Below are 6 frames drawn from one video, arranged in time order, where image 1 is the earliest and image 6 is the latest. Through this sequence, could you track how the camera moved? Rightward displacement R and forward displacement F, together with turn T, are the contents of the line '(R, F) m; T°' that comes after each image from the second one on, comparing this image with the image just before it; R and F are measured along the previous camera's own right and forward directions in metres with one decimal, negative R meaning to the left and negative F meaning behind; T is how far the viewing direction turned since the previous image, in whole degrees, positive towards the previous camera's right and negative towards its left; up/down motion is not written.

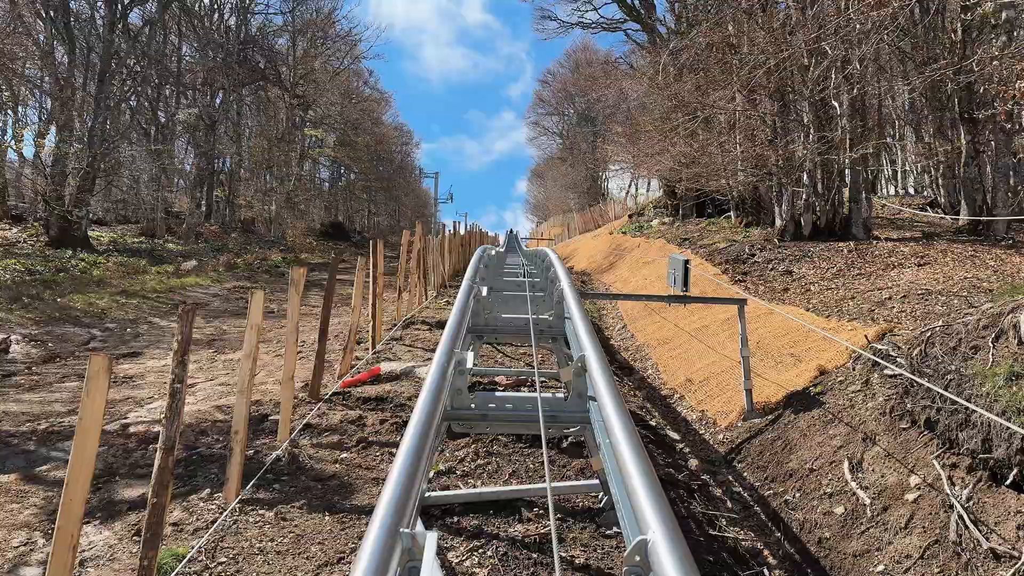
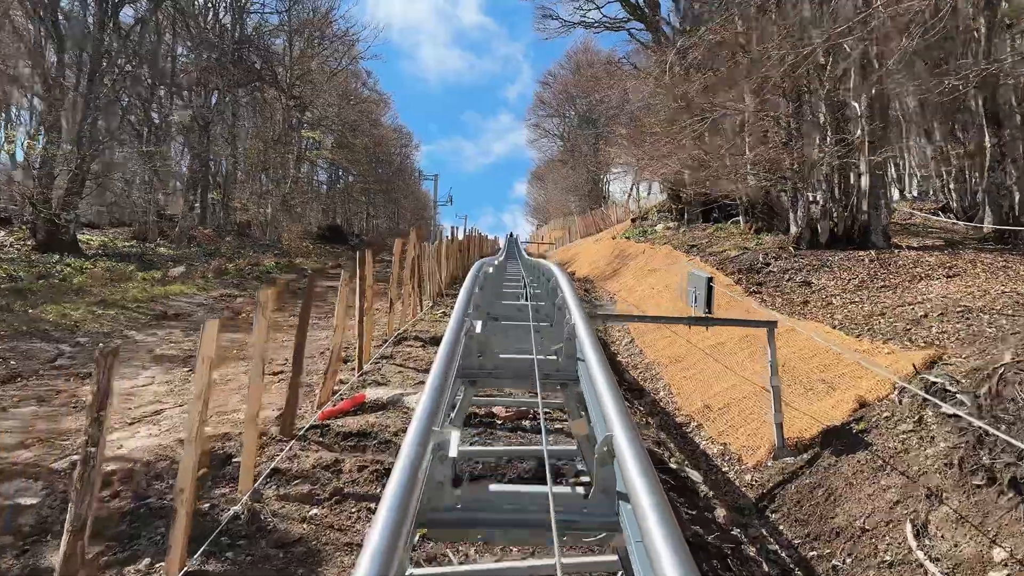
(0.0, +0.6) m; 0°
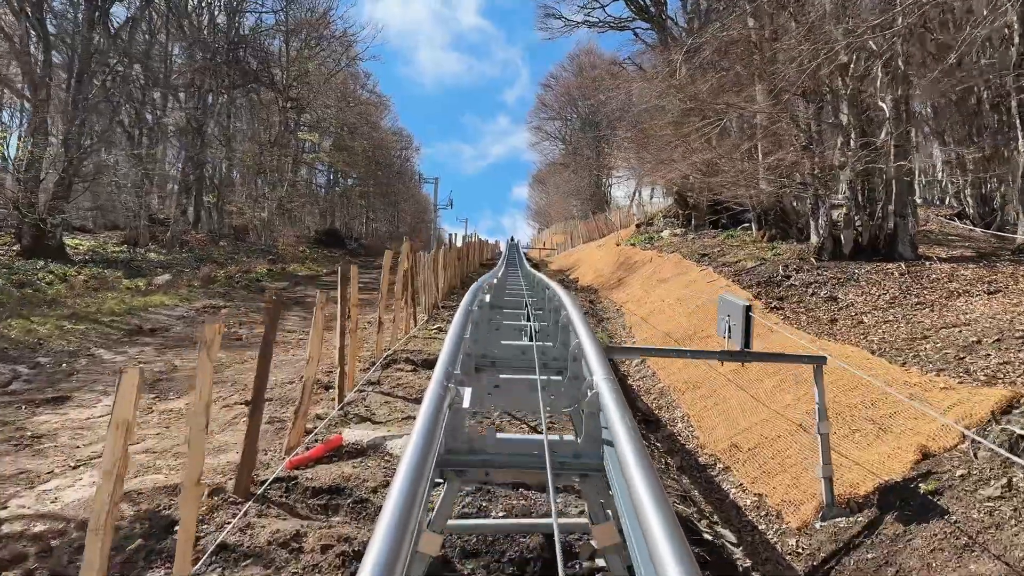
(0.0, +0.7) m; 0°
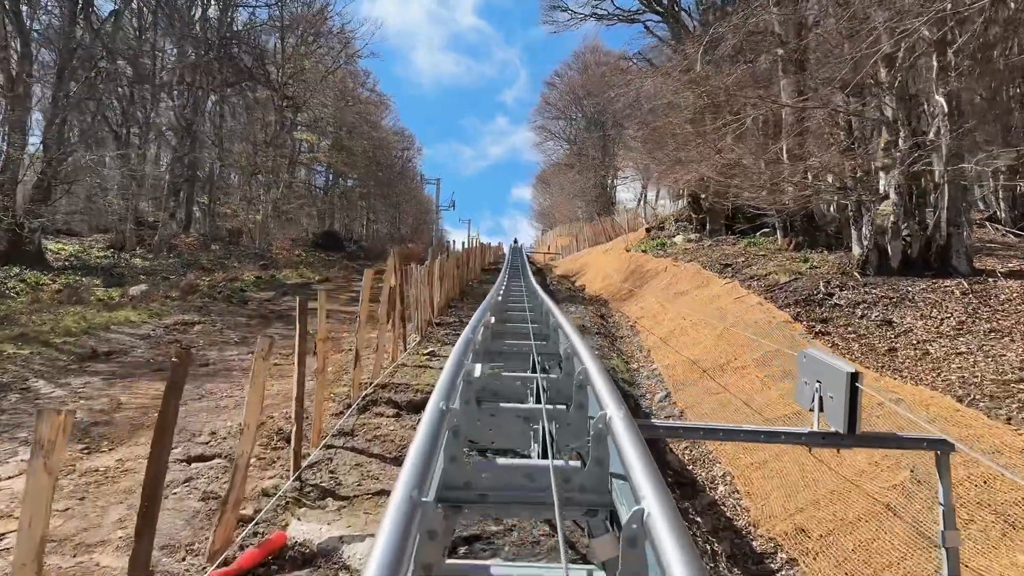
(0.0, +1.2) m; 0°
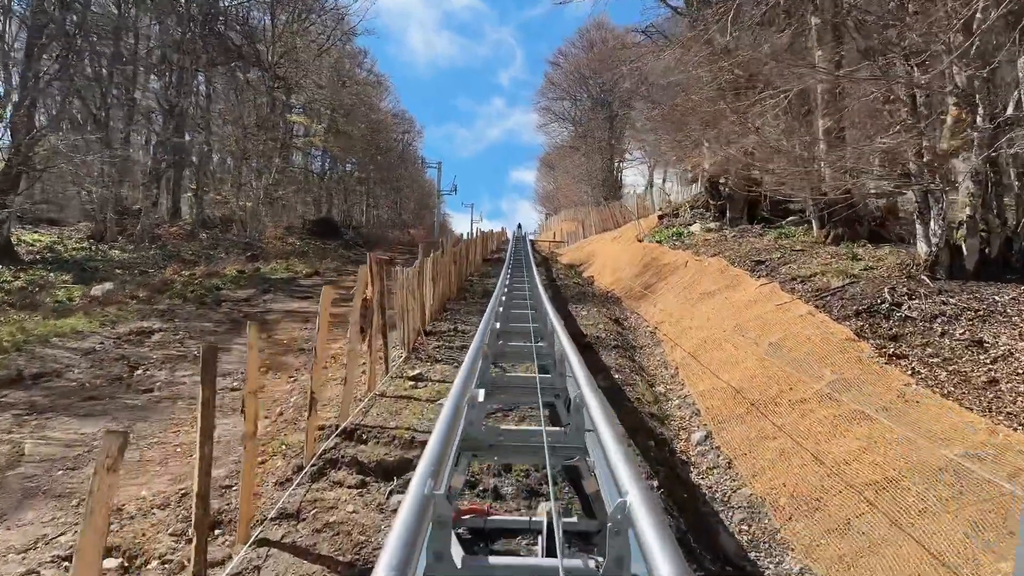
(0.0, +1.5) m; 0°
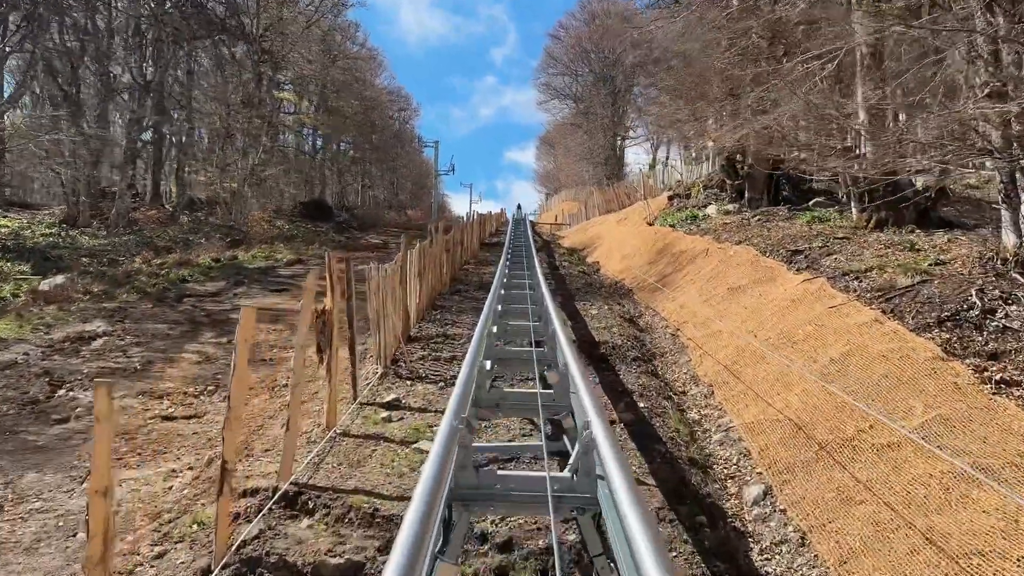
(0.0, +1.4) m; 0°
